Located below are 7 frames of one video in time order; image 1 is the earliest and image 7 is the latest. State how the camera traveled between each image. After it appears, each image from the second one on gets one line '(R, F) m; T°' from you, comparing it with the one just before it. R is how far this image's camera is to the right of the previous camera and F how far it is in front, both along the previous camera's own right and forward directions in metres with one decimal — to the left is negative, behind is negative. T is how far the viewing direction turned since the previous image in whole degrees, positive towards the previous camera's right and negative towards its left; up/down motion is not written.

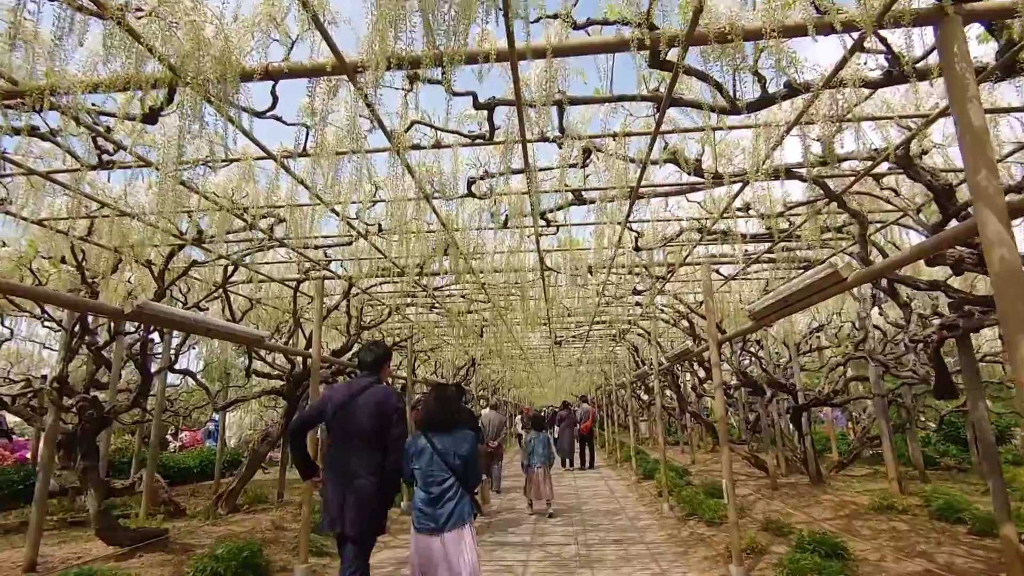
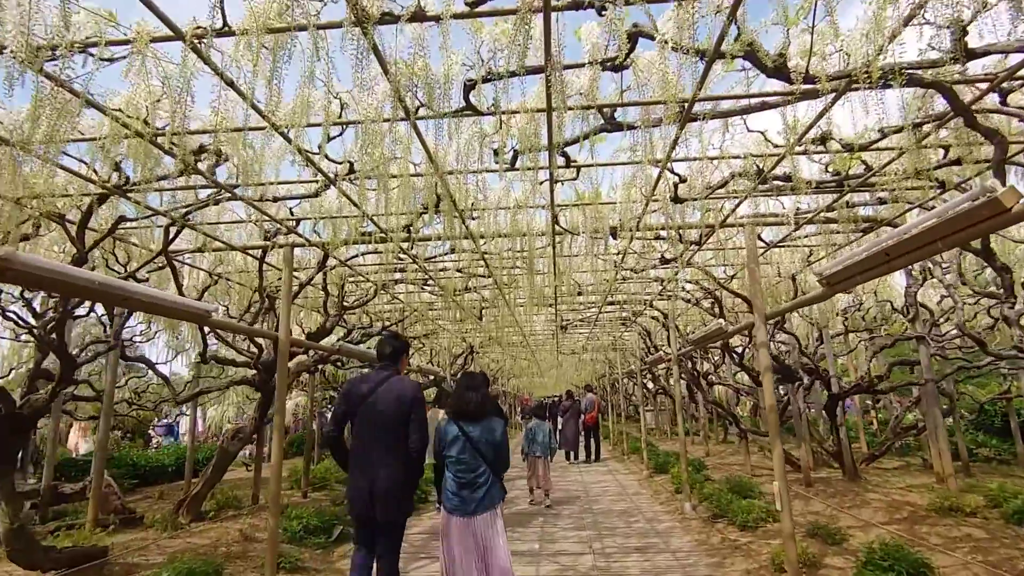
(-0.1, +0.9) m; 0°
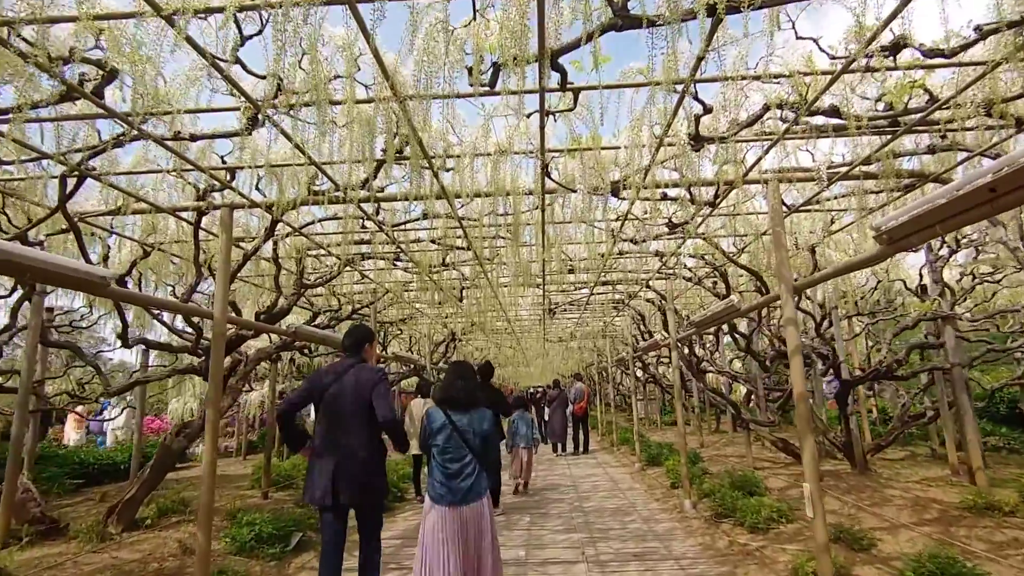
(0.0, +0.7) m; +2°
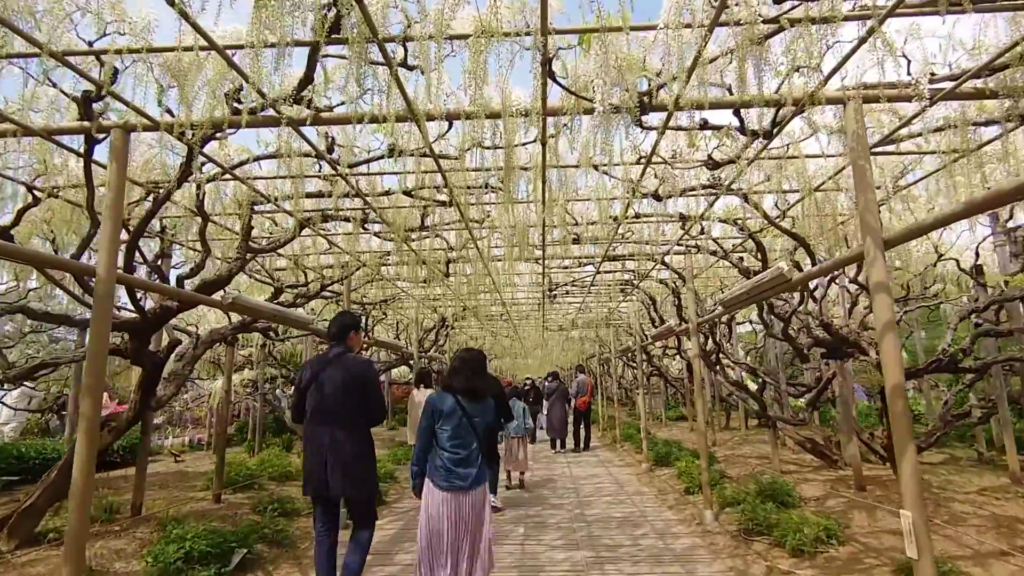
(+0.1, +0.9) m; 0°
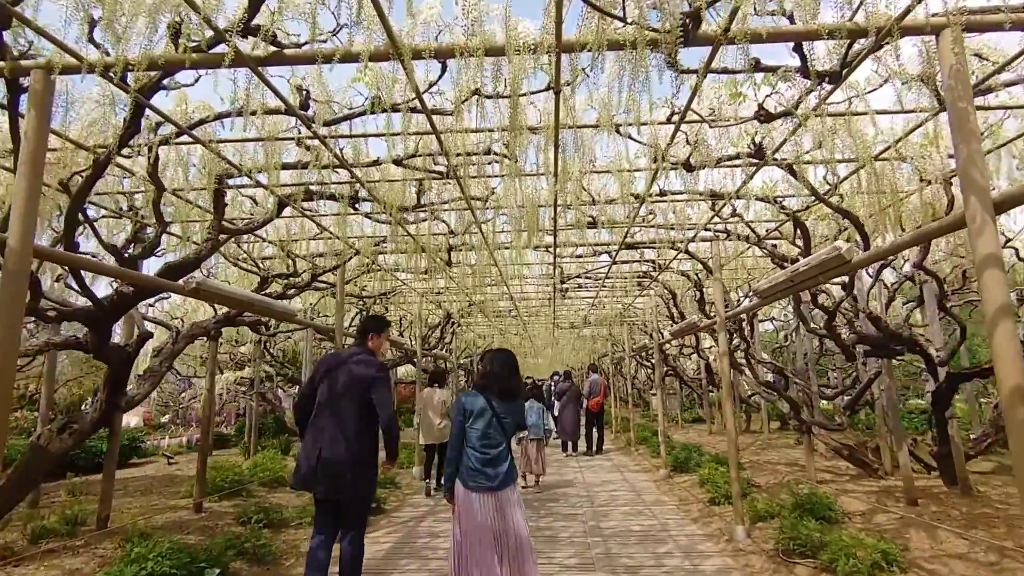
(0.0, +0.5) m; -1°
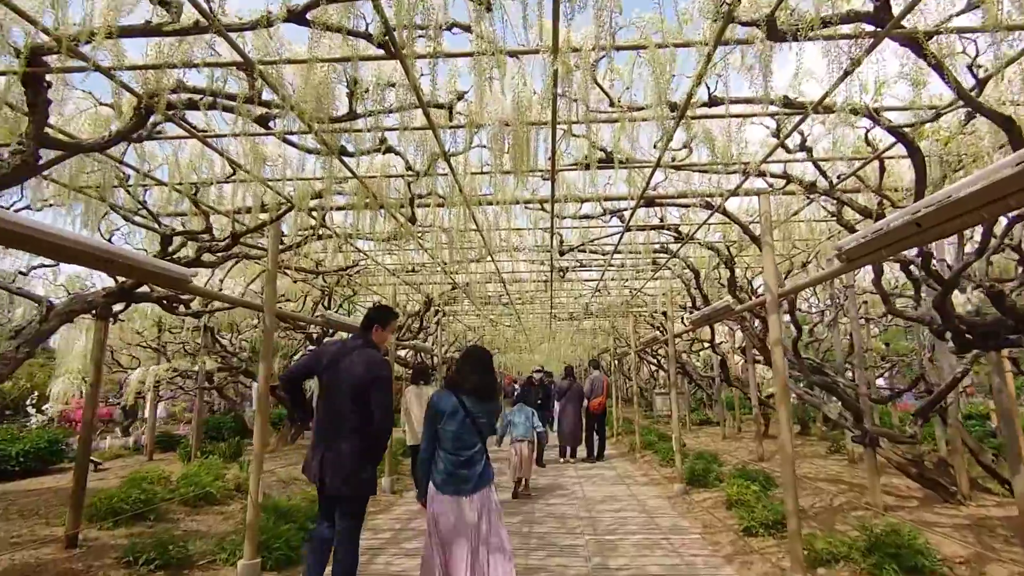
(+0.1, +1.3) m; 0°
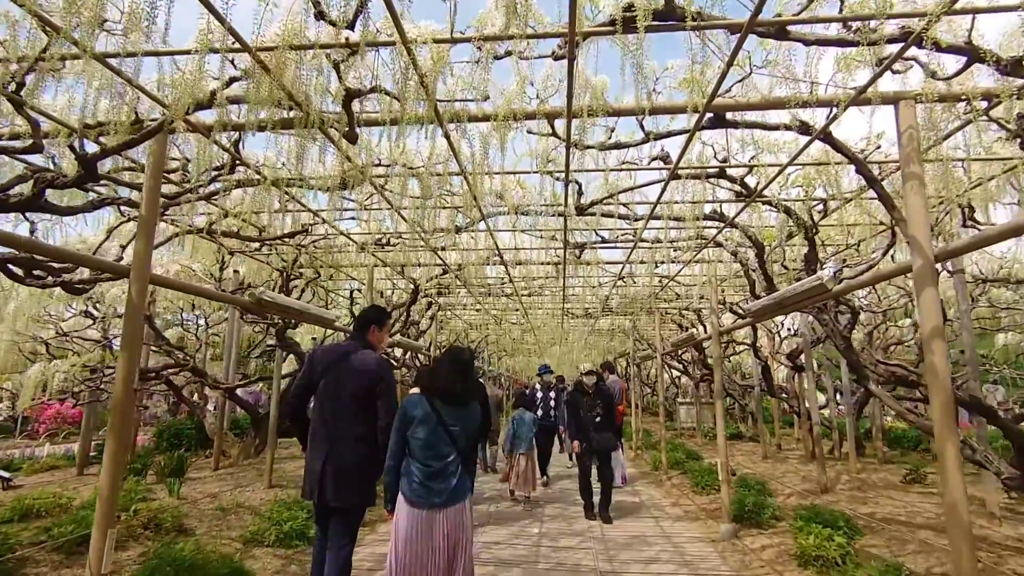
(+0.1, +1.5) m; -1°
